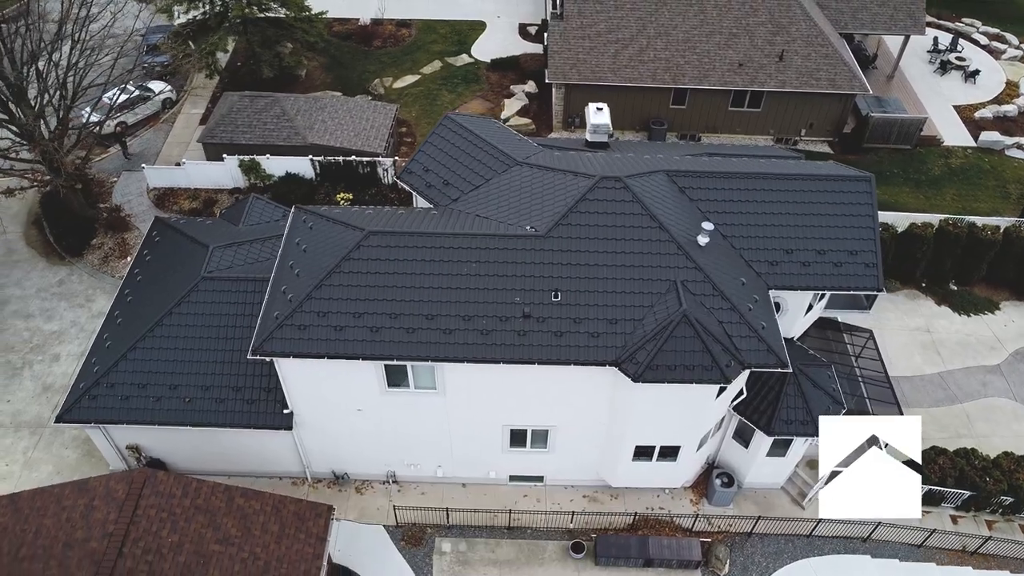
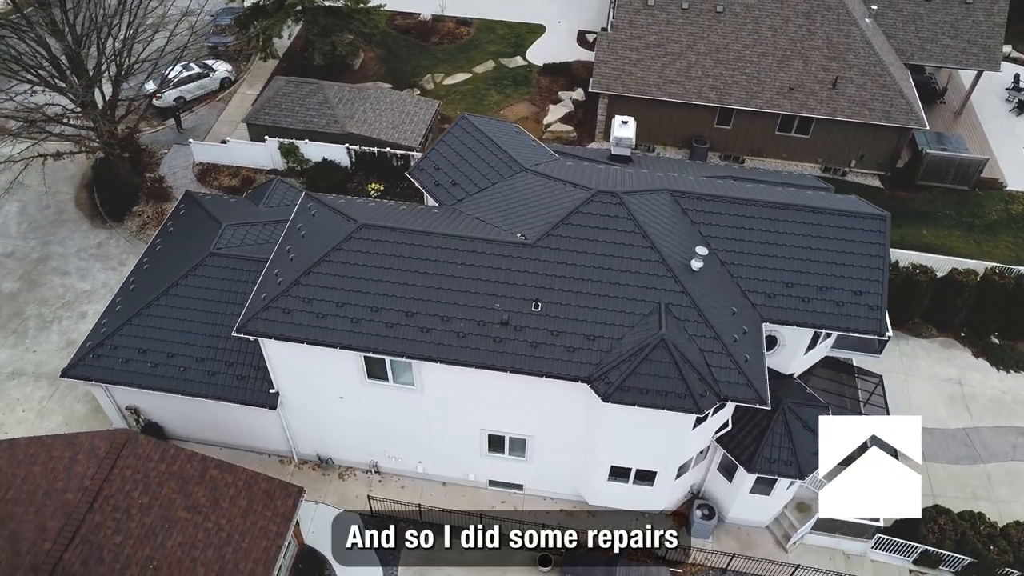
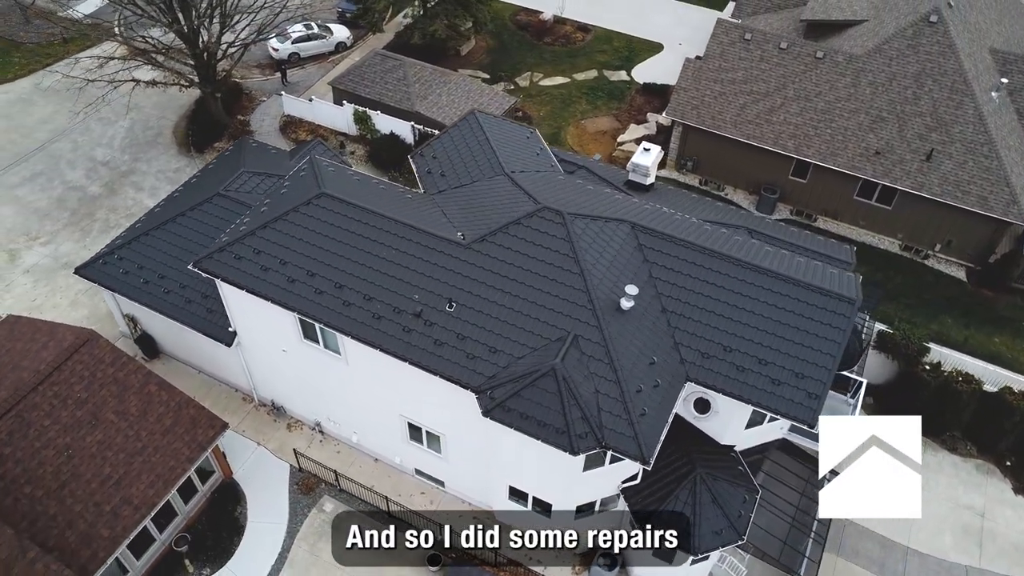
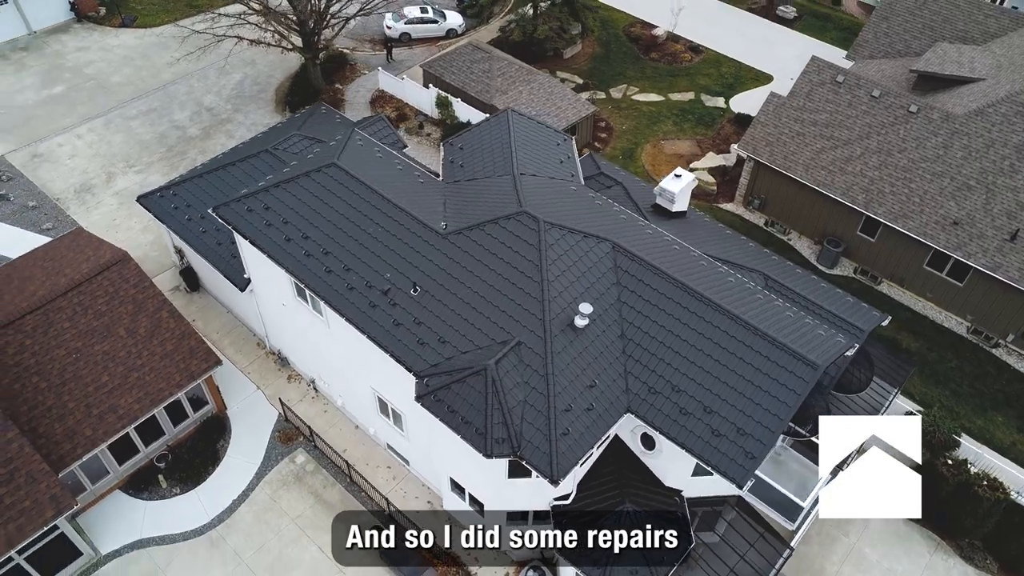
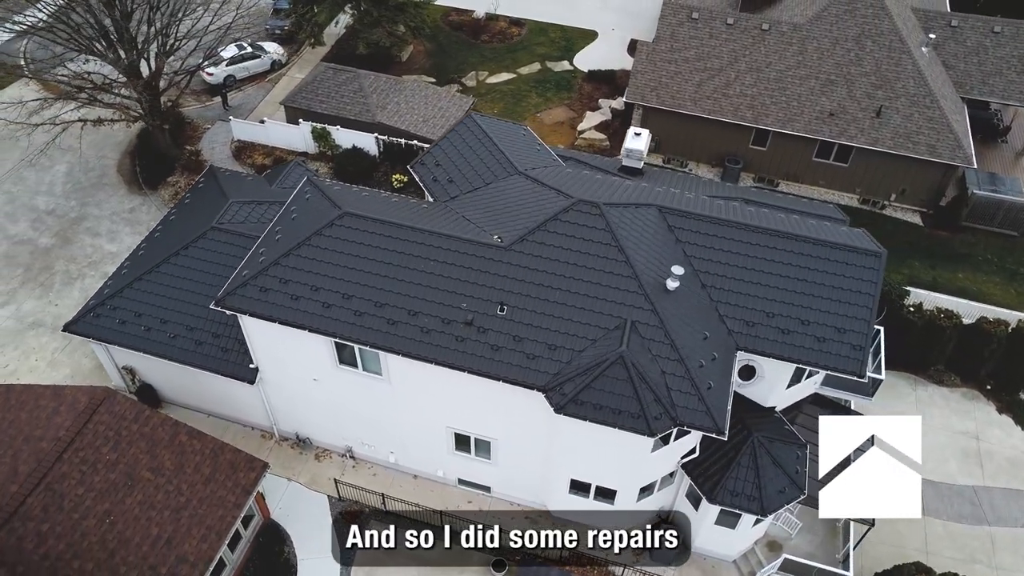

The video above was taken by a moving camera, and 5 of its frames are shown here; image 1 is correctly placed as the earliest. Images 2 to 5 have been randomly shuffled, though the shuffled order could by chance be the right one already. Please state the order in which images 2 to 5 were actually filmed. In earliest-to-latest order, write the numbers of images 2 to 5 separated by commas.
2, 5, 3, 4
